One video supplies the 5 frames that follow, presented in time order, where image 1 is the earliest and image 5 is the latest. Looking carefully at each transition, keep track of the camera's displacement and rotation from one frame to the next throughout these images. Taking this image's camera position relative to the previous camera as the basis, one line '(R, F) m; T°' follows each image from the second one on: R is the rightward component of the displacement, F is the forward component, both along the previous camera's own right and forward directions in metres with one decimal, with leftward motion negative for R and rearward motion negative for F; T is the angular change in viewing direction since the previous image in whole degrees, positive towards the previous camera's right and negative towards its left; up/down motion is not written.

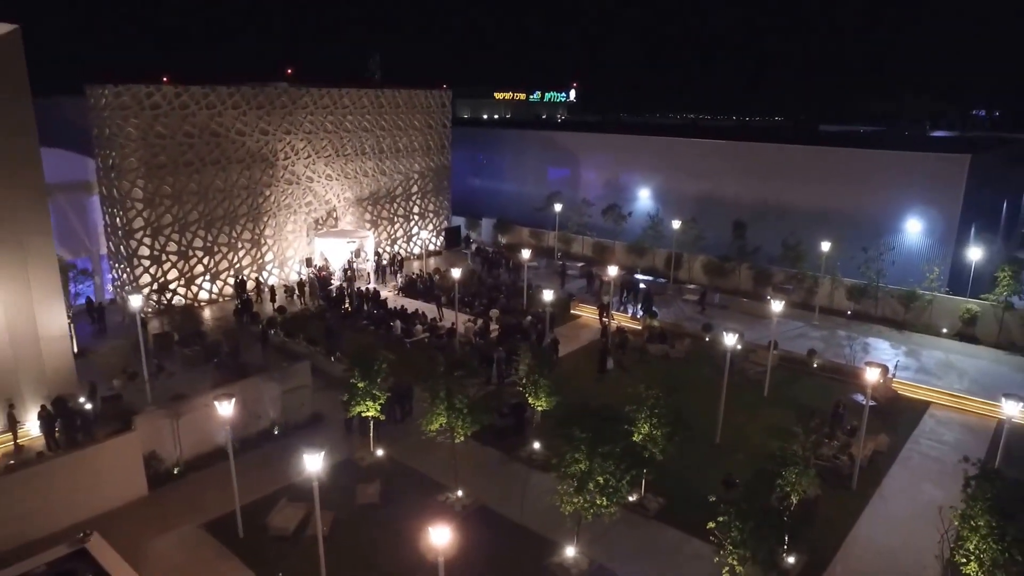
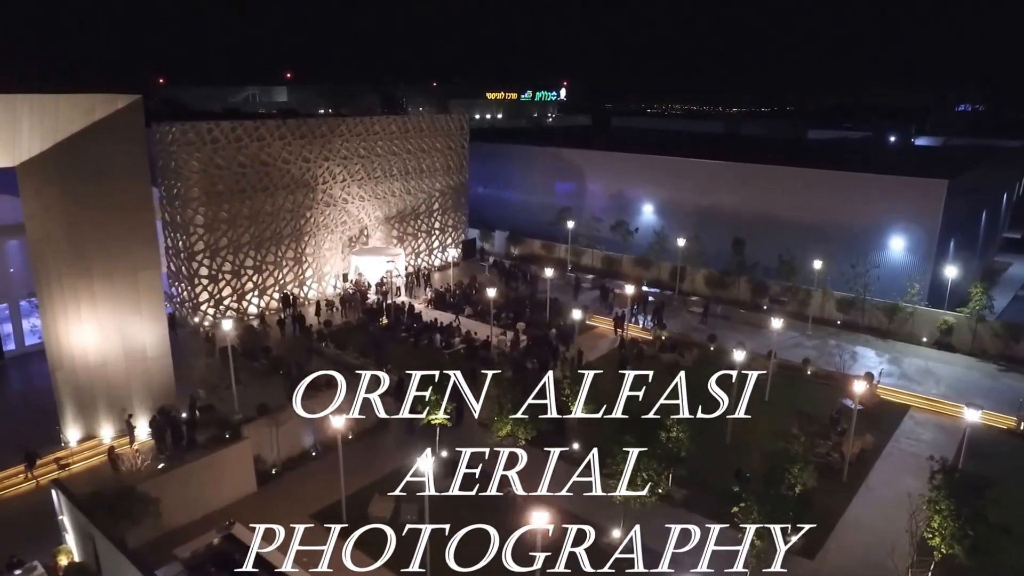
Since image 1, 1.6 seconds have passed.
(-0.9, -1.7) m; +1°
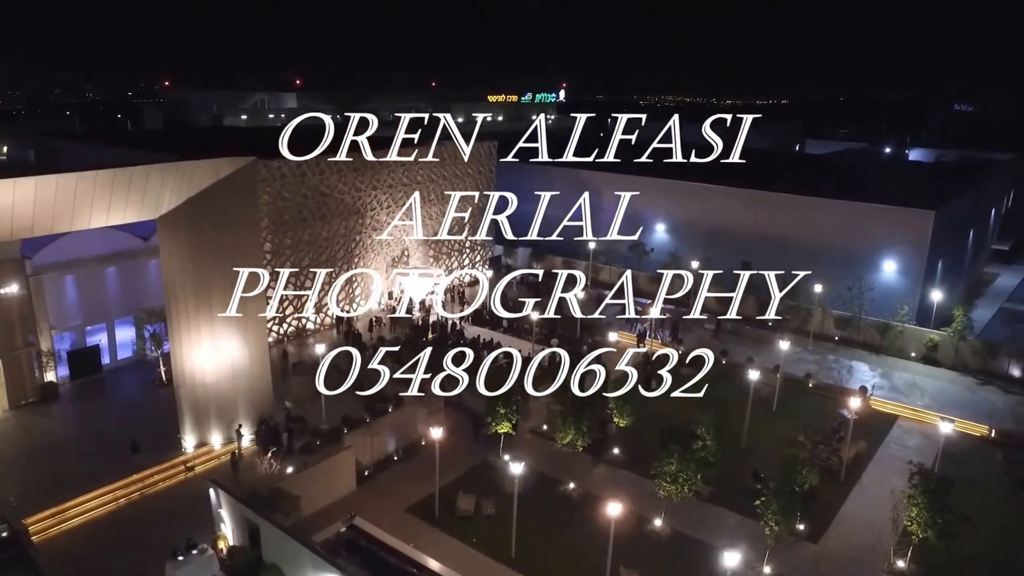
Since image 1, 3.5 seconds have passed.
(-1.1, -2.2) m; 0°
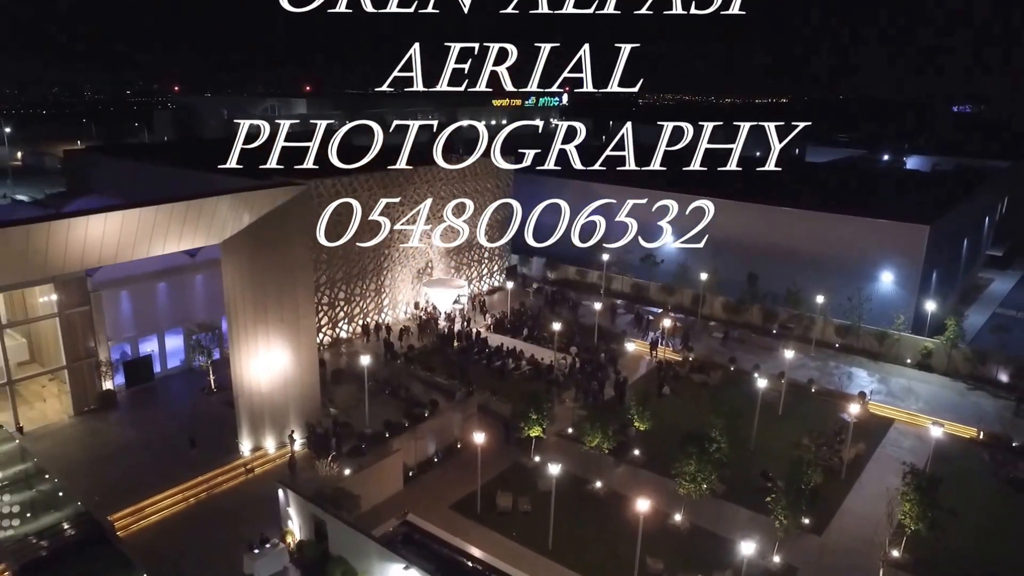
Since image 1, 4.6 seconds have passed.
(-0.7, -1.3) m; 0°
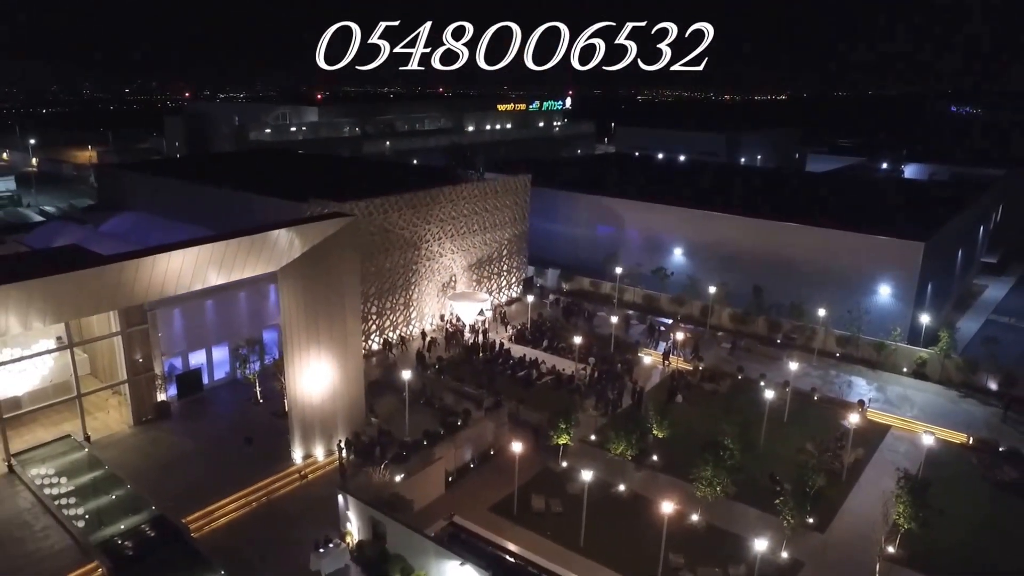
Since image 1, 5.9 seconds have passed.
(-0.7, -1.5) m; 0°
